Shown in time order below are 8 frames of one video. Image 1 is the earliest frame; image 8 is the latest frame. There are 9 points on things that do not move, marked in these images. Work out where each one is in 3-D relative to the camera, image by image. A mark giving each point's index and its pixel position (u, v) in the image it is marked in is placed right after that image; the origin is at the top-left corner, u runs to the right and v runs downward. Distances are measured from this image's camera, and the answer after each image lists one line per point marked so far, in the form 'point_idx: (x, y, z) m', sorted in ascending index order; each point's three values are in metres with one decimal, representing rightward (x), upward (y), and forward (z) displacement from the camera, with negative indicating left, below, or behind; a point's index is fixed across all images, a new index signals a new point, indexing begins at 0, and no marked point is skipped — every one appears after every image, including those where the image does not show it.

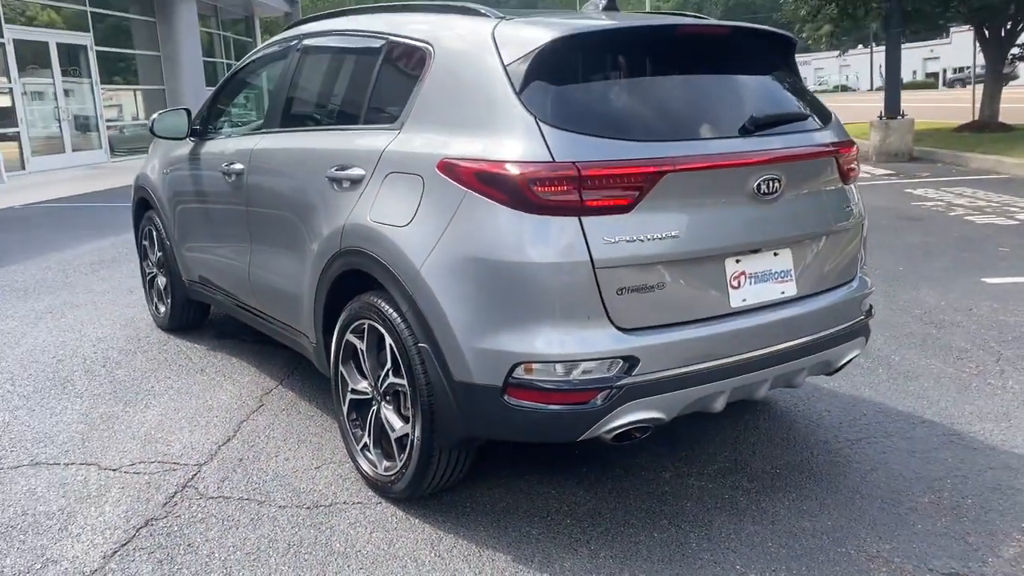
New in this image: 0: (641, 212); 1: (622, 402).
0: (+0.4, +0.3, +3.0) m
1: (+0.4, -0.4, +3.0) m
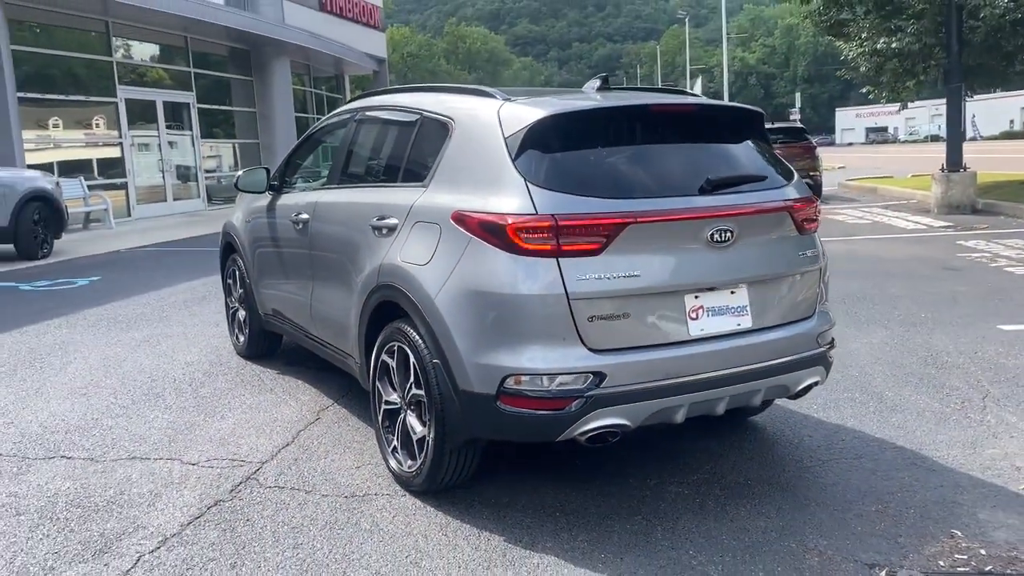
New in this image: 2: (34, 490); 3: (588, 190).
0: (+0.4, +0.1, +3.7) m
1: (+0.3, -0.5, +3.7) m
2: (-2.3, -1.0, +4.4) m
3: (+0.3, +0.4, +3.8) m
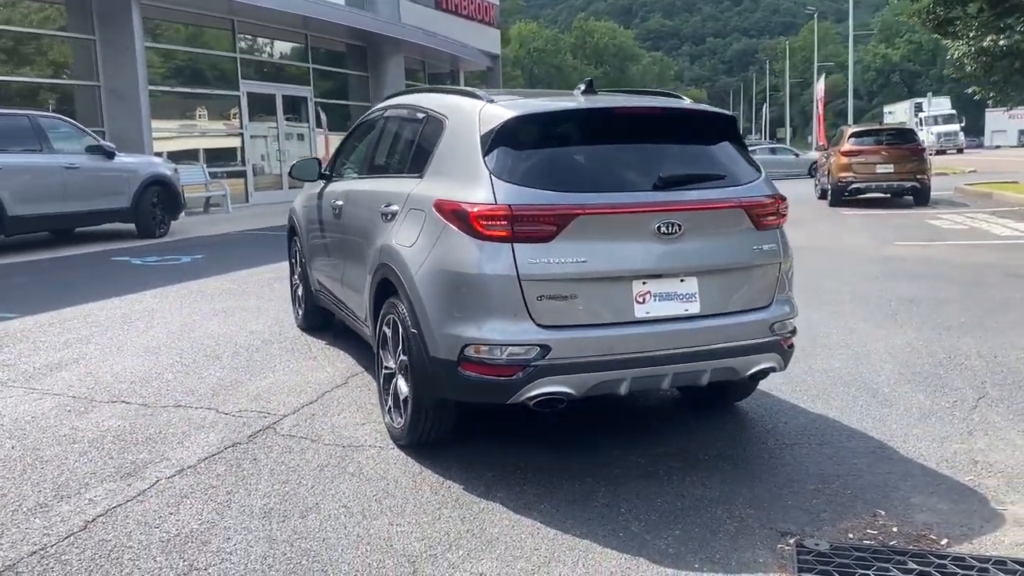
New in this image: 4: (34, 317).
0: (+0.2, +0.2, +4.2) m
1: (+0.1, -0.4, +4.2) m
2: (-2.4, -0.8, +5.2) m
3: (+0.1, +0.5, +4.3) m
4: (-4.4, -0.3, +8.2) m
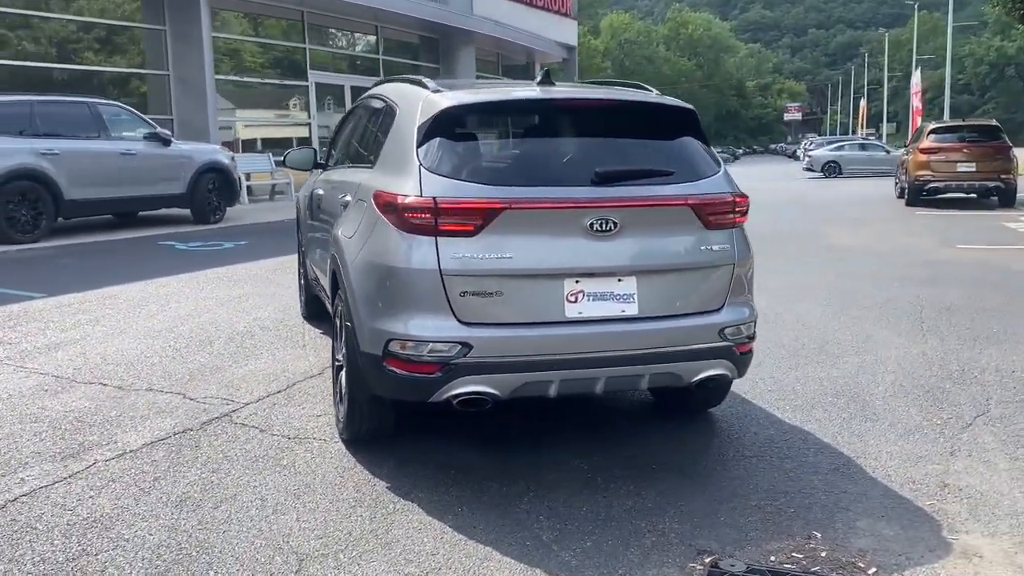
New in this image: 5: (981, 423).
0: (-0.1, +0.2, +4.0) m
1: (-0.2, -0.4, +4.0) m
2: (-2.7, -0.7, +5.4) m
3: (-0.2, +0.5, +4.1) m
4: (-4.3, -0.1, +8.5) m
5: (+2.7, -0.8, +5.2) m
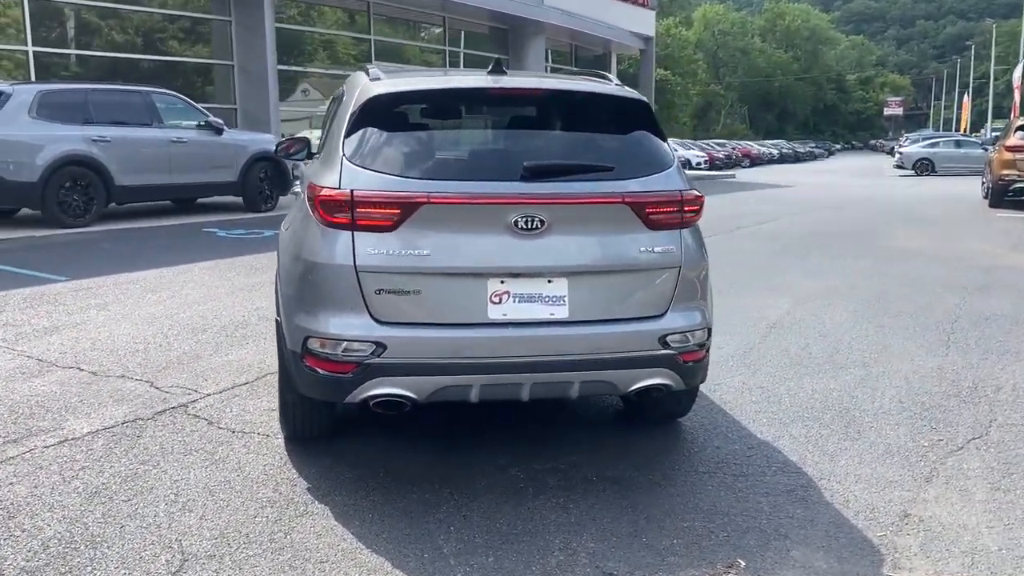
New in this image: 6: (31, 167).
0: (-0.5, +0.2, +3.9) m
1: (-0.6, -0.4, +3.9) m
2: (-2.9, -0.6, +5.4) m
3: (-0.5, +0.5, +4.0) m
4: (-4.2, +0.1, +8.7) m
5: (+2.4, -0.8, +4.8) m
6: (-6.5, +1.6, +12.1) m
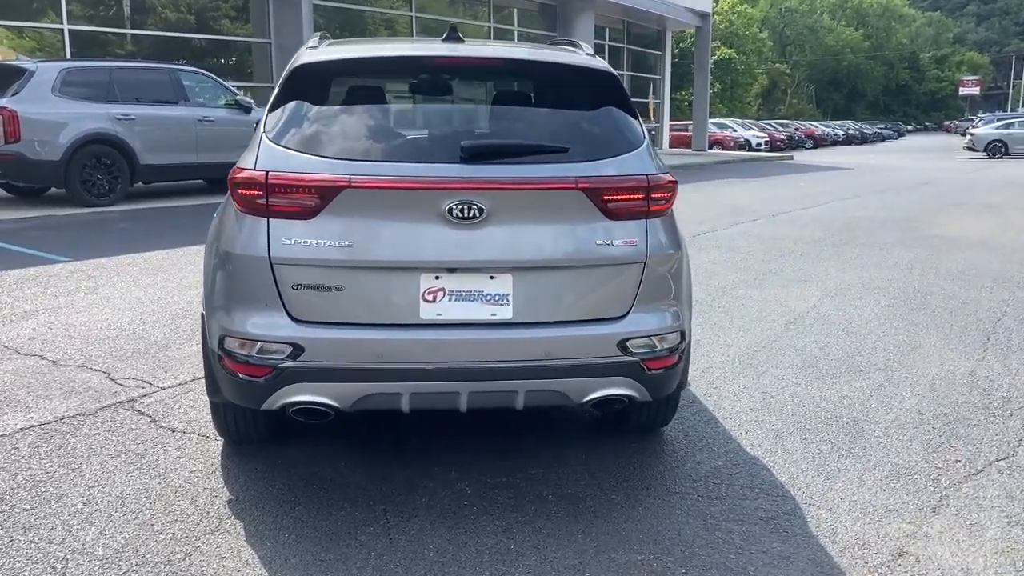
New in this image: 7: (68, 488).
0: (-0.7, +0.3, +3.4) m
1: (-0.9, -0.4, +3.5) m
2: (-3.1, -0.5, +5.2) m
3: (-0.7, +0.5, +3.5) m
4: (-4.1, +0.2, +8.5) m
5: (+2.2, -0.8, +4.2) m
6: (-6.1, +1.9, +12.1) m
7: (-1.9, -0.8, +3.8) m
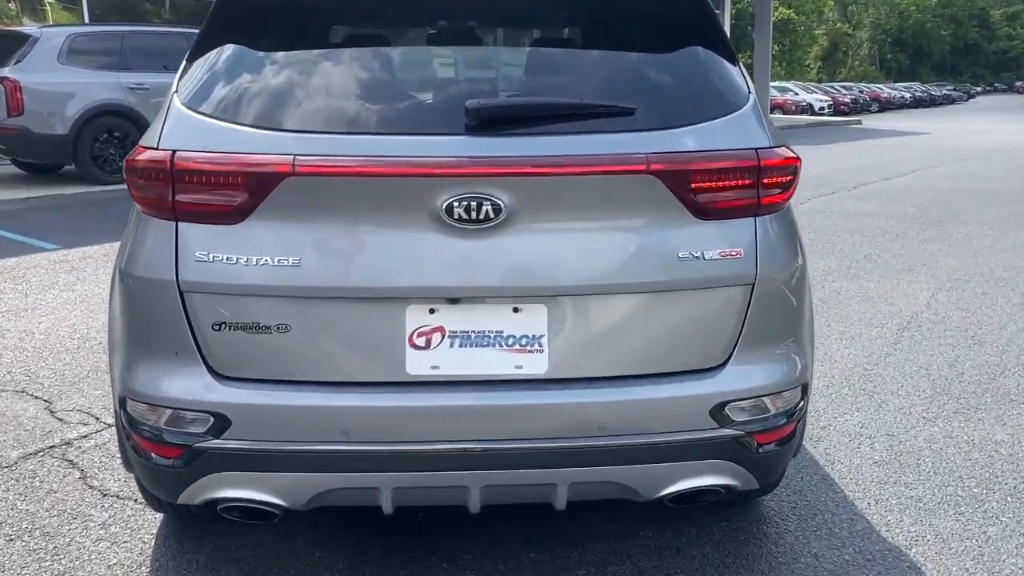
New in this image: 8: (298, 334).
0: (-0.6, +0.2, +2.2) m
1: (-0.8, -0.5, +2.3) m
2: (-2.9, -0.6, +4.2) m
3: (-0.6, +0.5, +2.3) m
4: (-3.7, +0.3, +7.5) m
5: (+2.4, -0.9, +2.8) m
6: (-5.5, +2.1, +11.1) m
7: (-1.8, -0.9, +2.7) m
8: (-0.5, -0.1, +2.3) m
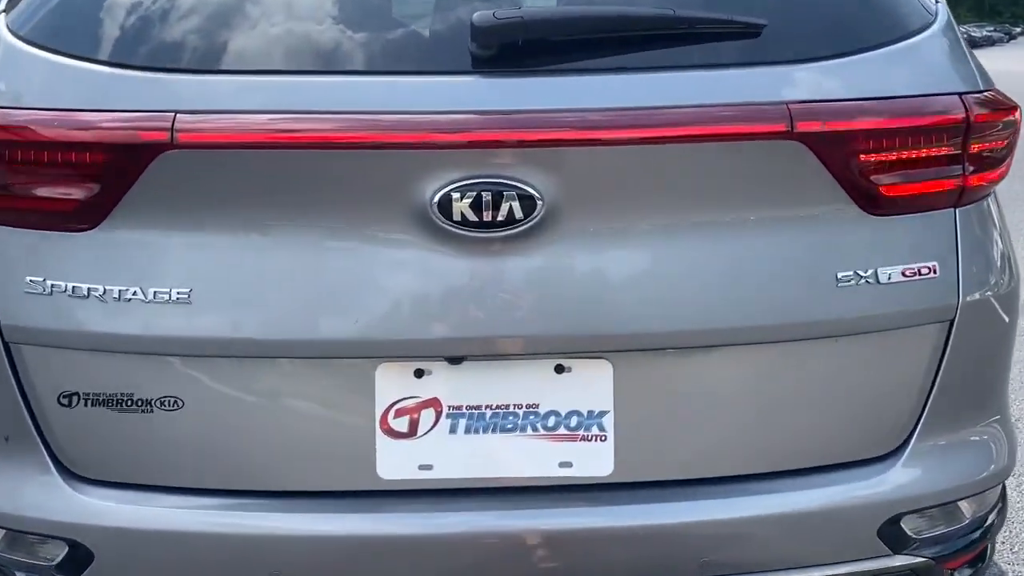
0: (-0.6, +0.1, +1.3) m
1: (-0.7, -0.5, +1.4) m
2: (-2.7, -0.5, +3.3) m
3: (-0.6, +0.4, +1.4) m
4: (-3.5, +0.5, +6.7) m
5: (+2.4, -0.9, +1.9) m
6: (-5.3, +2.5, +10.2) m
7: (-1.7, -1.0, +1.9) m
8: (-0.5, -0.2, +1.4) m
